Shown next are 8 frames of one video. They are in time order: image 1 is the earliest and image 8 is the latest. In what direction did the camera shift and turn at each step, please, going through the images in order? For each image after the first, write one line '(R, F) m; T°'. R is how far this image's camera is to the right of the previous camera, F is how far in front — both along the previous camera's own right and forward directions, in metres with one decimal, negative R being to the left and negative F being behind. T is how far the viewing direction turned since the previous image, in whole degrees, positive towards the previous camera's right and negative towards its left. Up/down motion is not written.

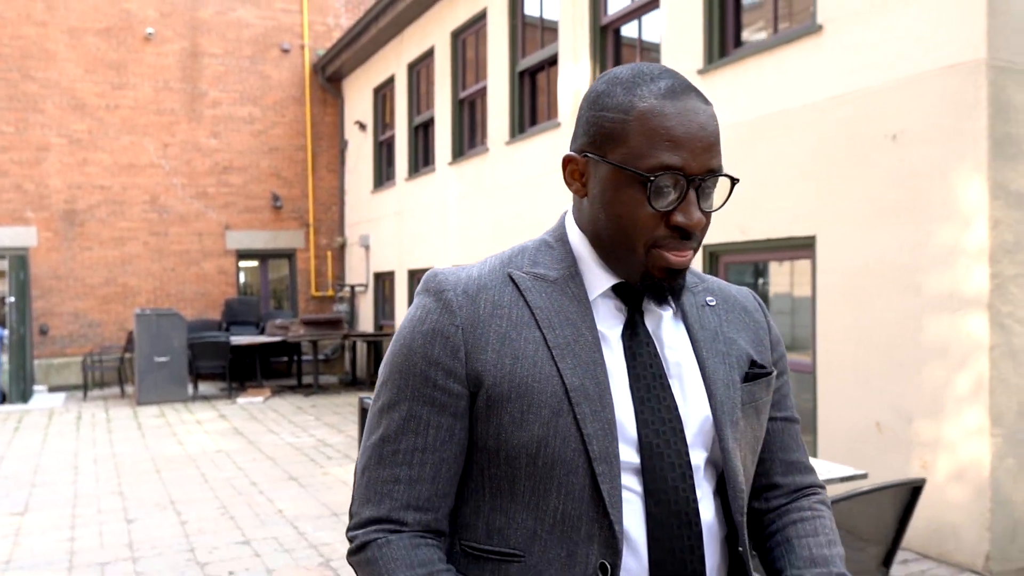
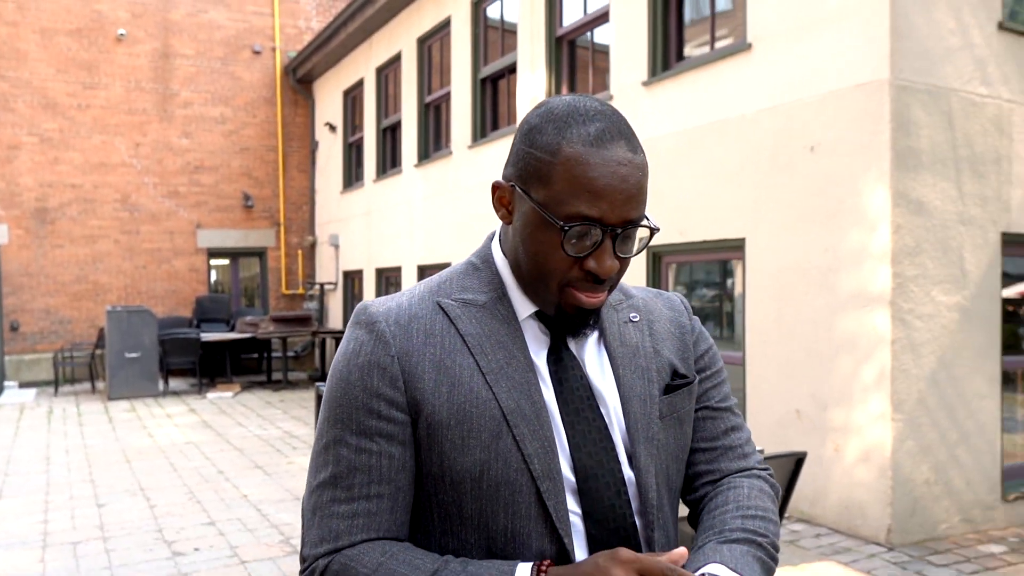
(+0.2, -0.4) m; +2°
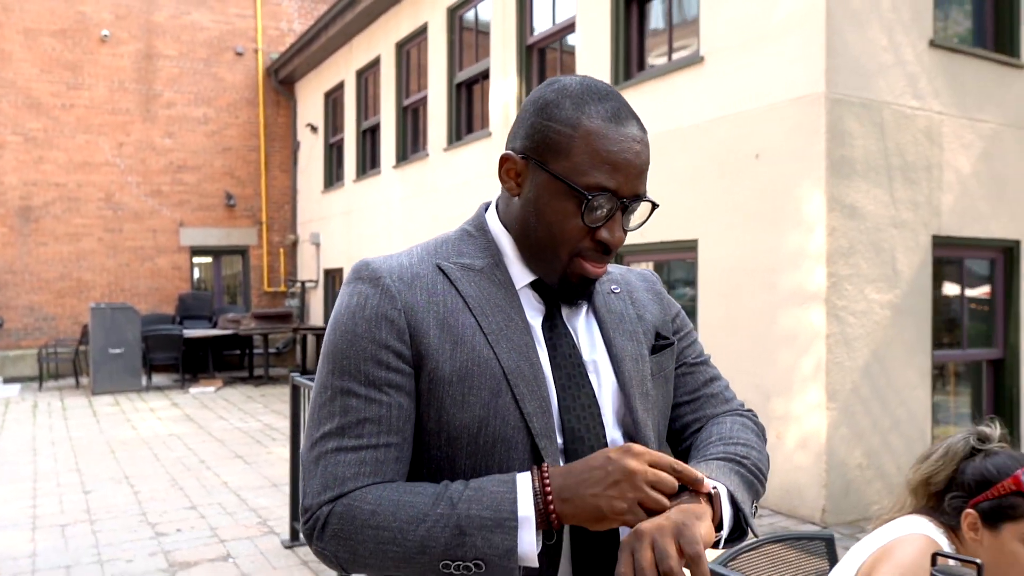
(+0.1, -0.3) m; +1°
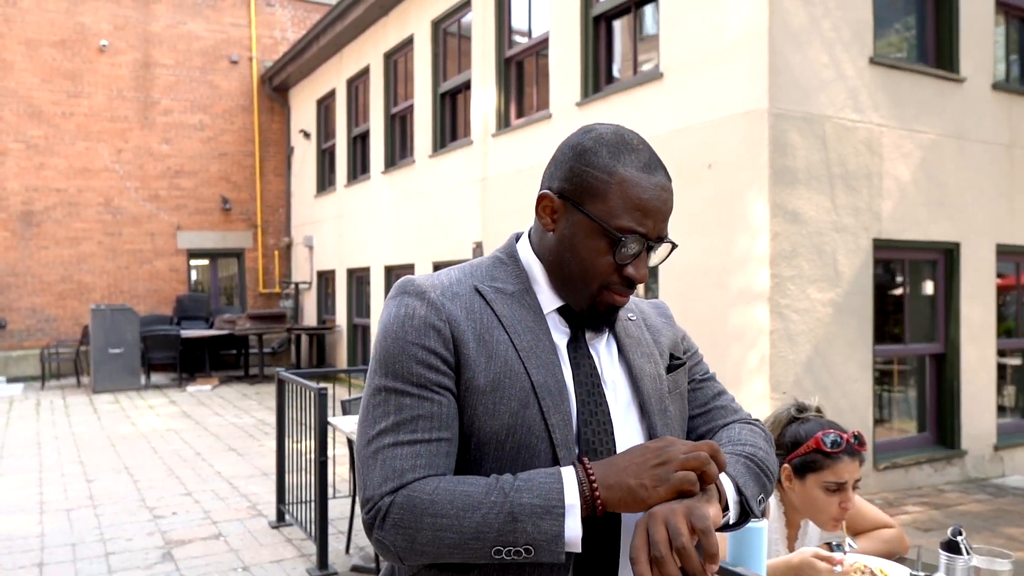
(+0.2, -0.4) m; 0°
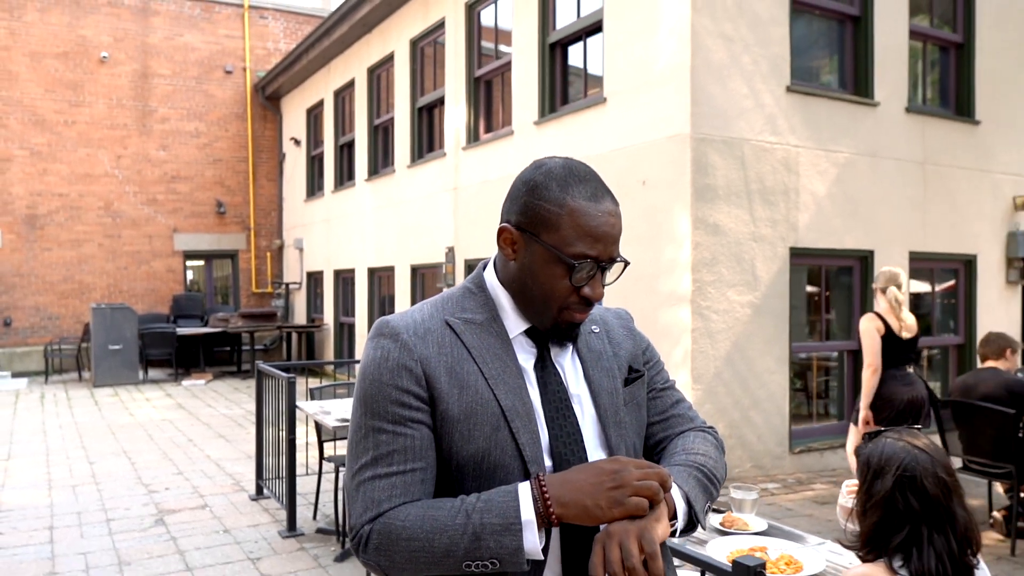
(+0.3, -0.7) m; 0°
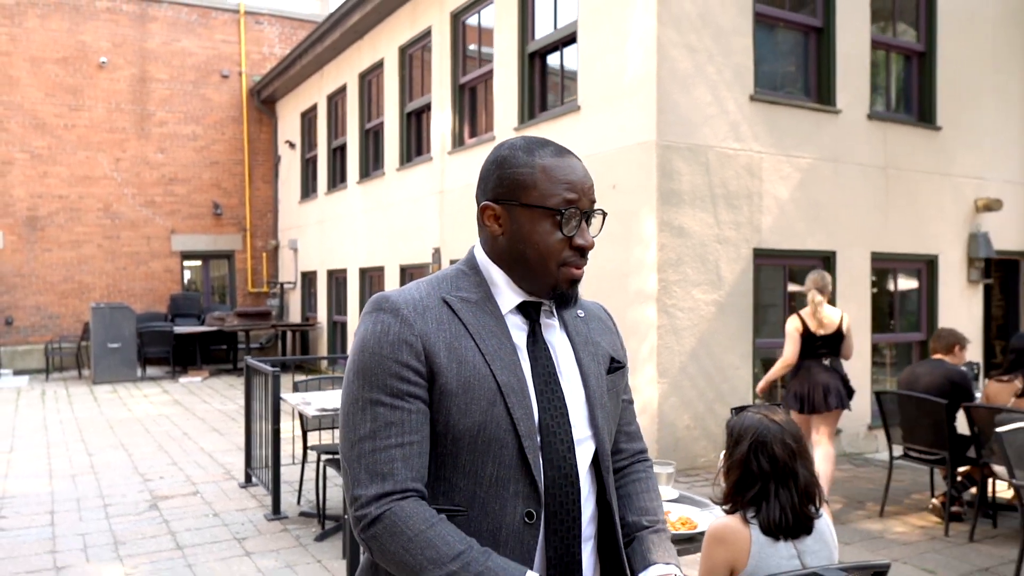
(+0.2, -0.3) m; 0°
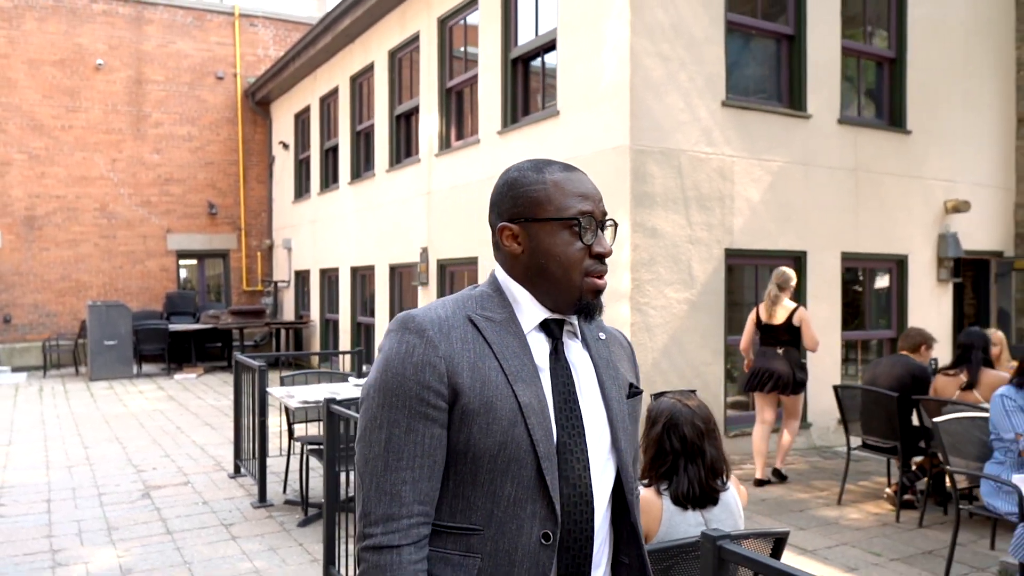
(+0.2, -0.3) m; 0°
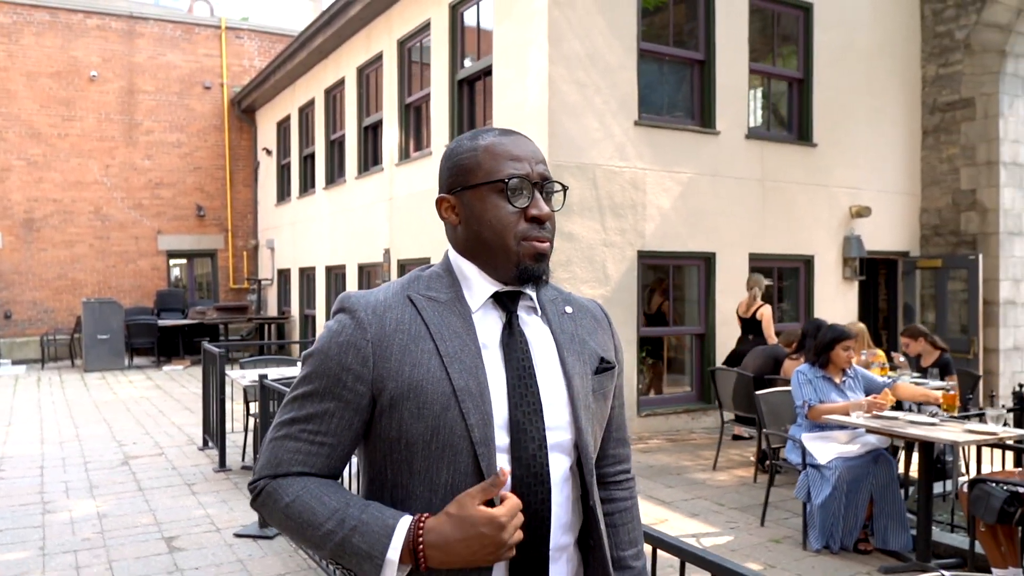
(+0.6, -1.0) m; 0°
